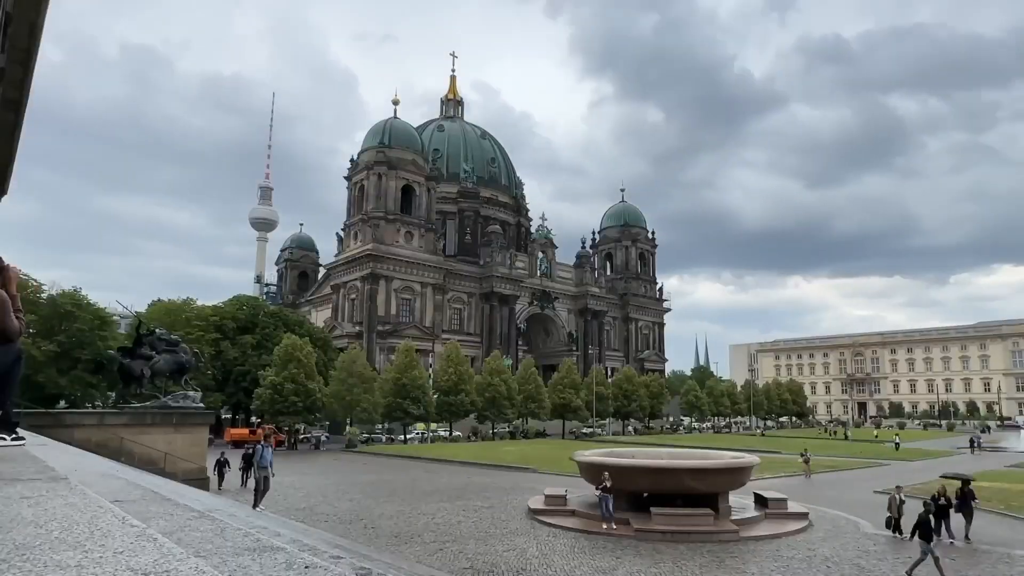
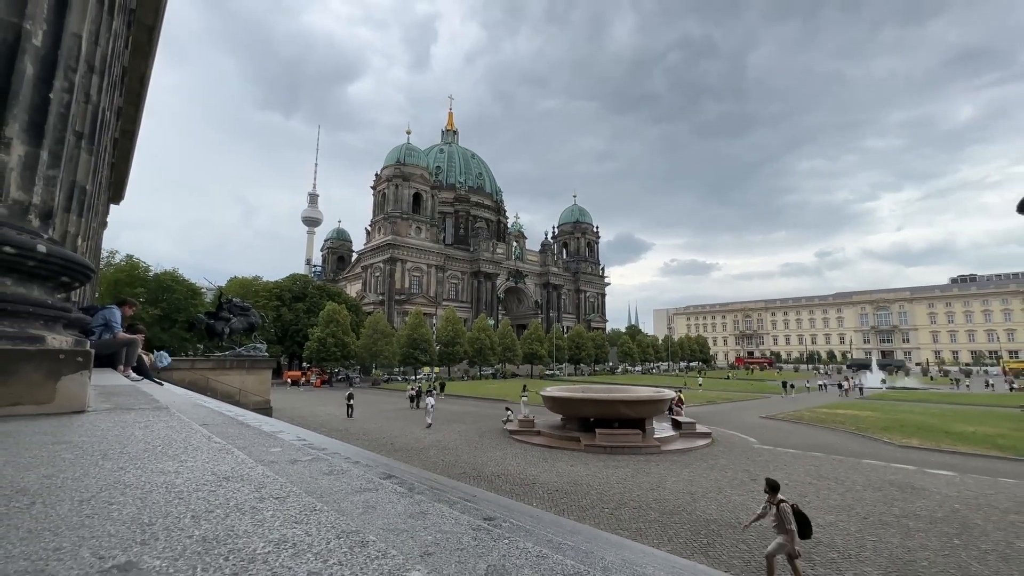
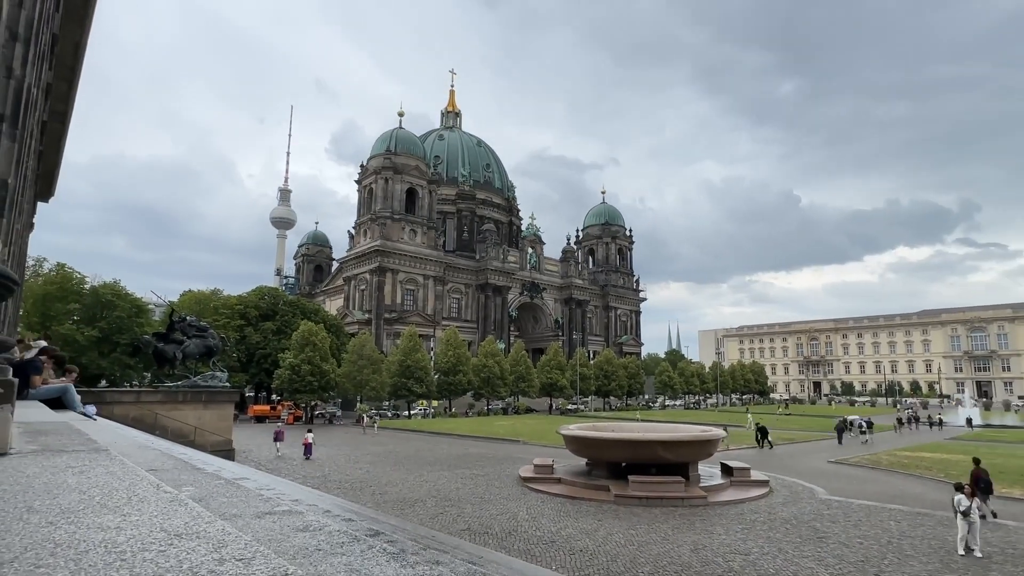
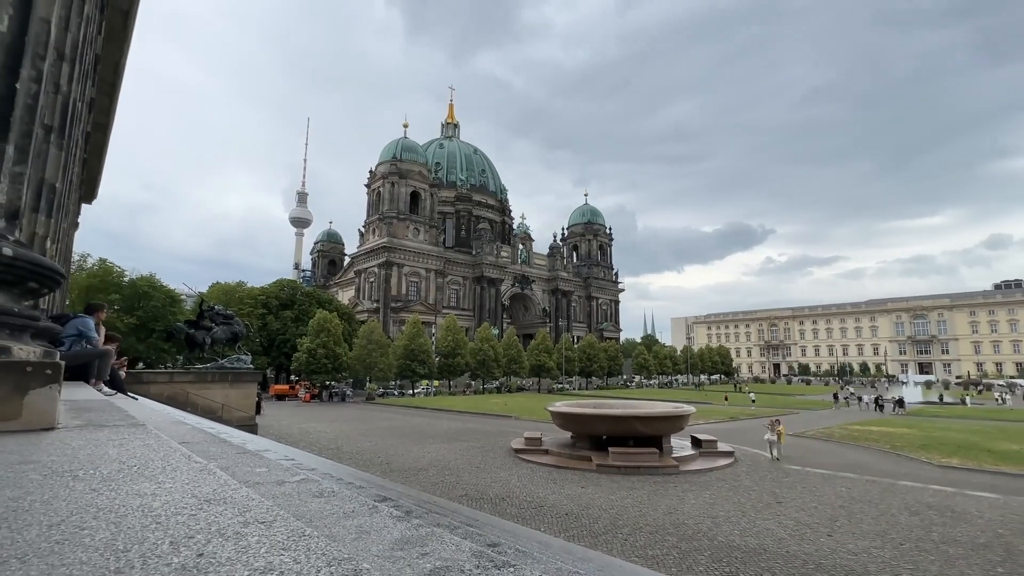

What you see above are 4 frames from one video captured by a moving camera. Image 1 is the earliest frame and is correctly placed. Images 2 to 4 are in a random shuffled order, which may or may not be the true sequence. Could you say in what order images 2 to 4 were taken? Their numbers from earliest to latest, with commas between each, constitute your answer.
3, 4, 2
